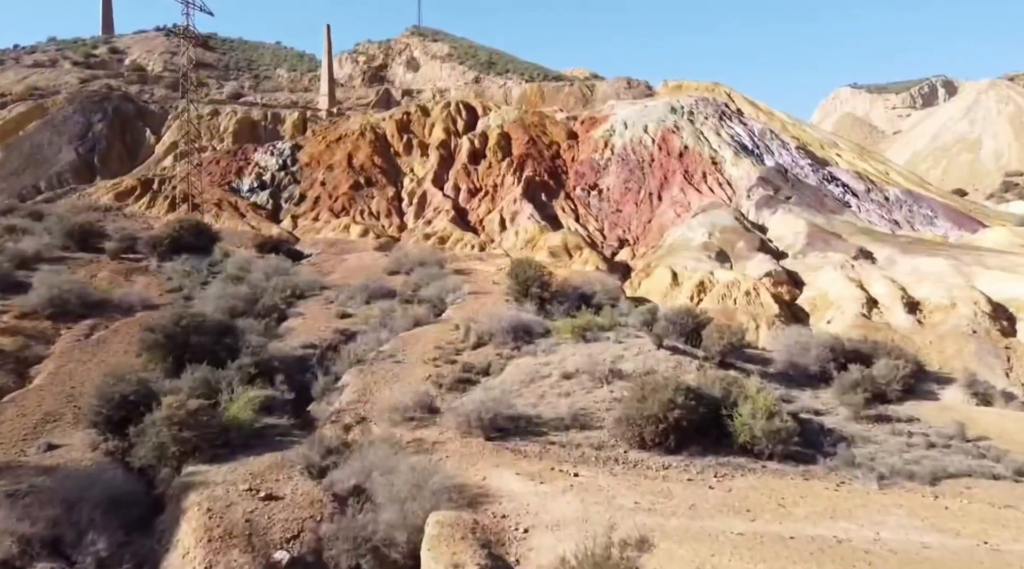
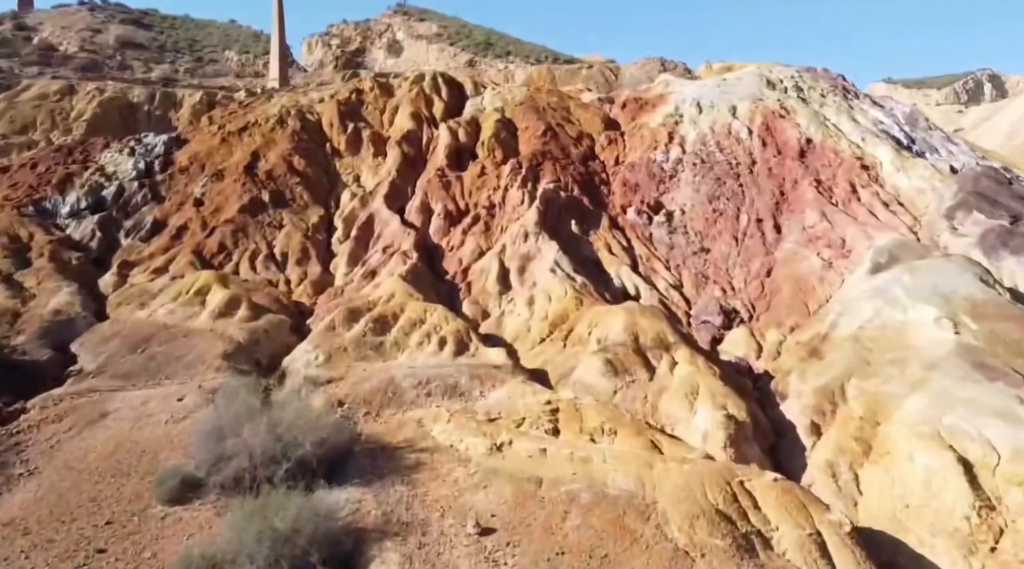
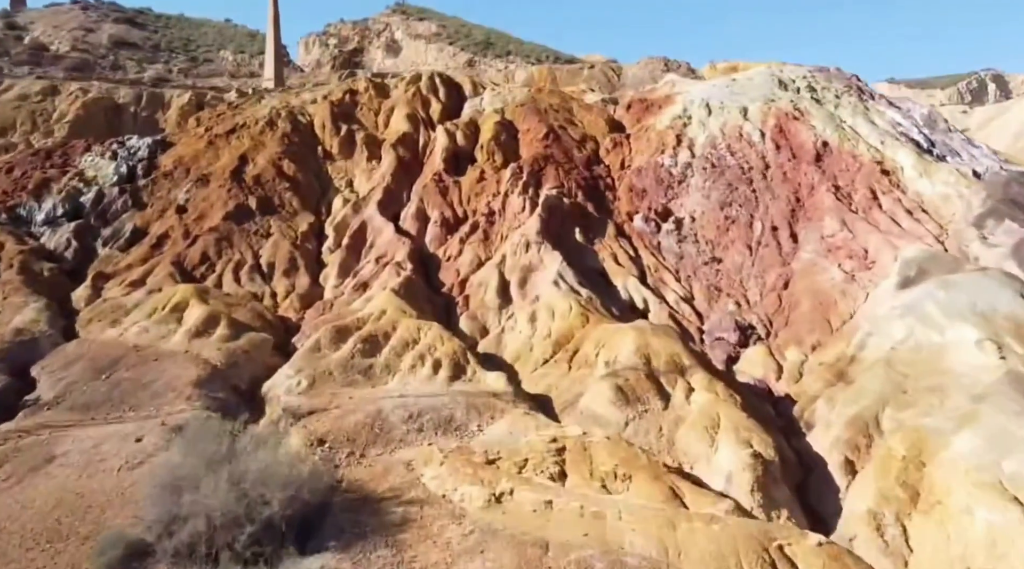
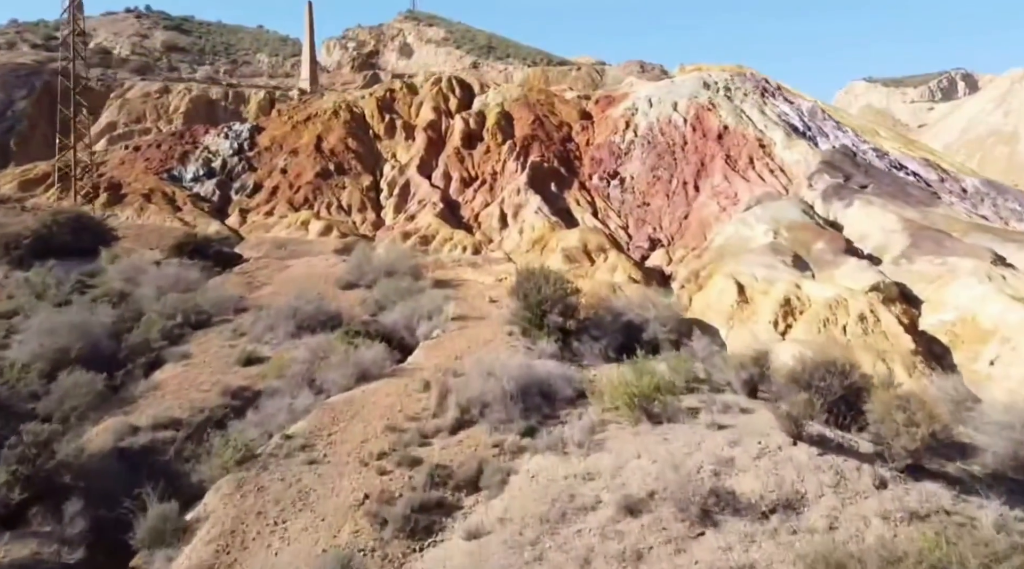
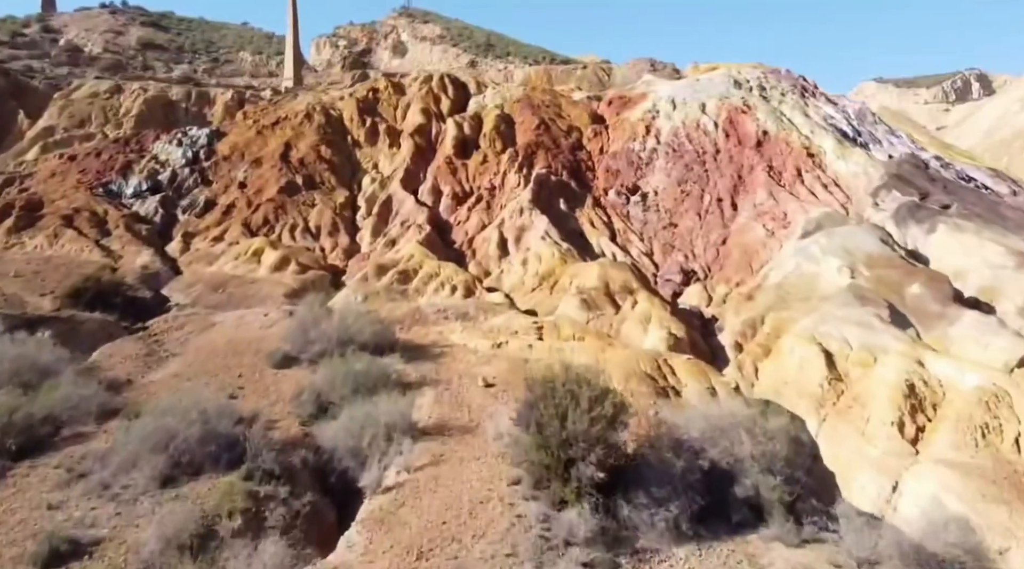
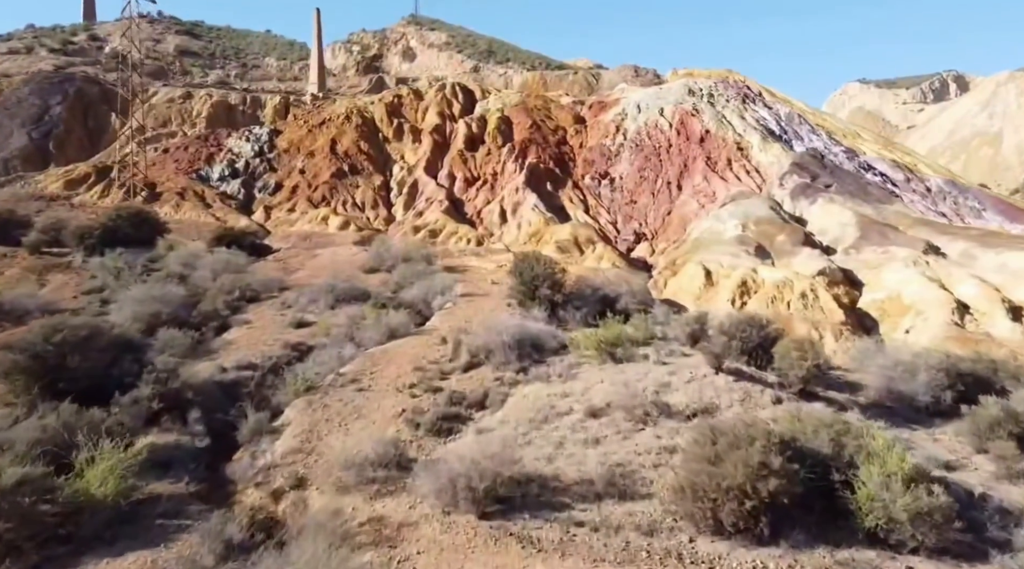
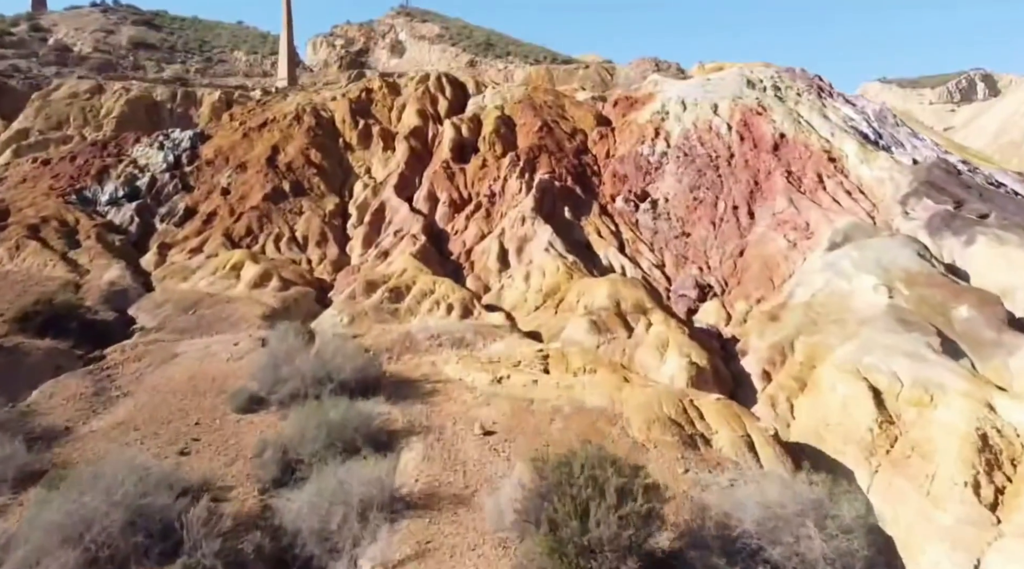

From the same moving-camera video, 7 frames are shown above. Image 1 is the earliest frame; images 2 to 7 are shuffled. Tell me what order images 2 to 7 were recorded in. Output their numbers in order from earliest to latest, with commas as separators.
6, 4, 5, 7, 2, 3
